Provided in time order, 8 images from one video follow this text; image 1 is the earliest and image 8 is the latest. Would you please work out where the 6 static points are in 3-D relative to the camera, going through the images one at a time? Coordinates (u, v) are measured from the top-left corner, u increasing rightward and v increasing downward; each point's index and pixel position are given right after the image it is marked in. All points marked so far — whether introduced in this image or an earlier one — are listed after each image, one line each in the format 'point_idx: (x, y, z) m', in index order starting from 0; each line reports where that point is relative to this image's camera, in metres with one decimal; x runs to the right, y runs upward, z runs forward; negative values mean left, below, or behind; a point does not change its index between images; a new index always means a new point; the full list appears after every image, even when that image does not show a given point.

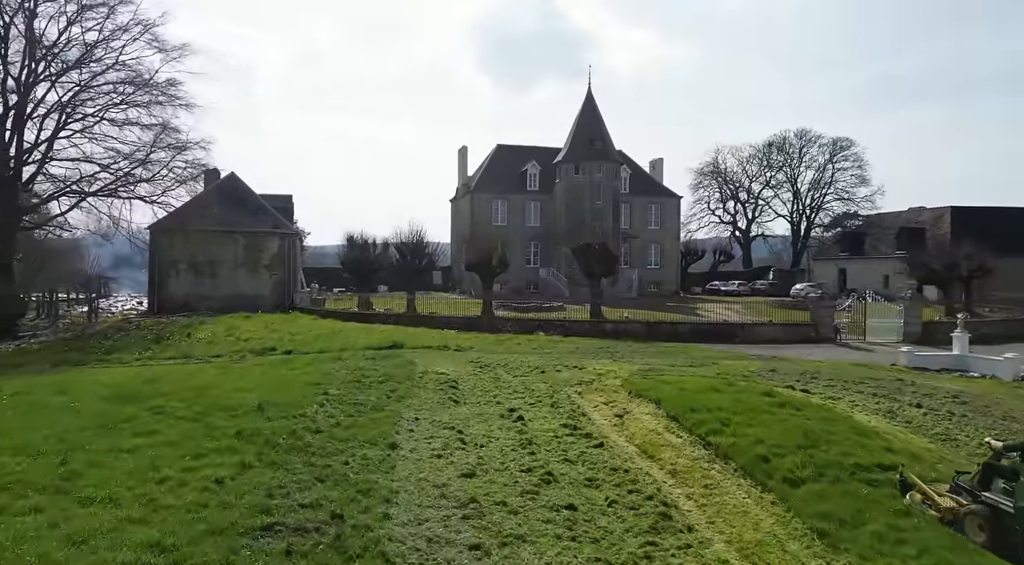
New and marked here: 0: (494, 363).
0: (-0.4, -2.0, +16.3) m
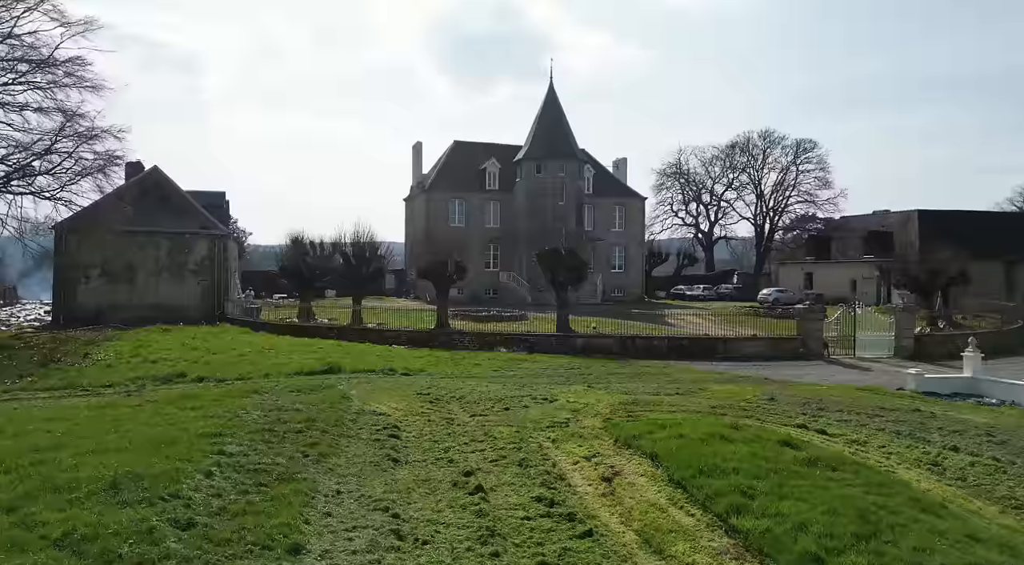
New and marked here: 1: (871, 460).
0: (-1.3, -2.3, +13.5) m
1: (+5.2, -2.6, +9.7) m
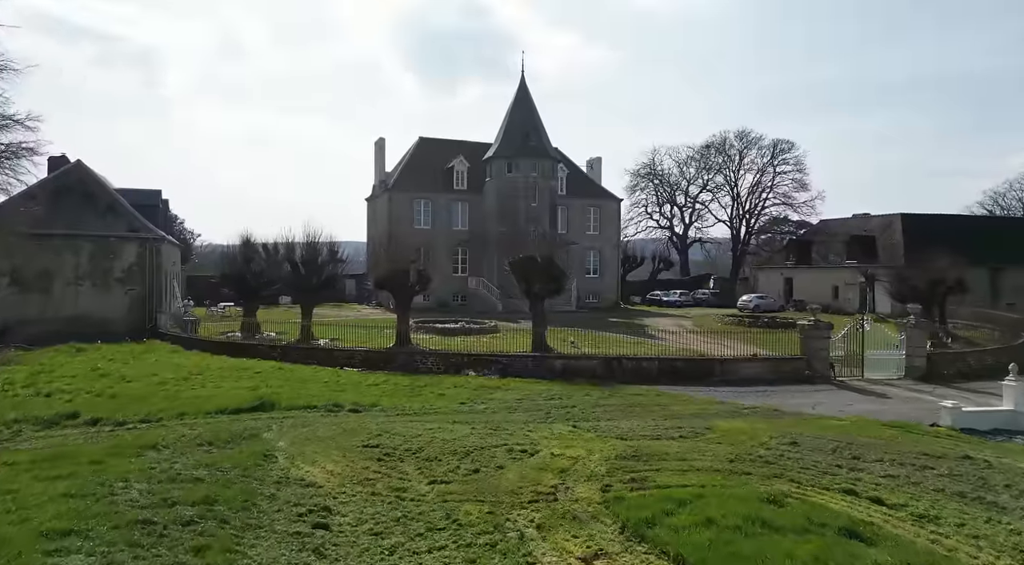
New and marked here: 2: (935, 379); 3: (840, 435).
0: (-1.8, -2.6, +10.8) m
1: (+4.9, -2.9, +7.2) m
2: (+12.4, -2.8, +19.6) m
3: (+6.3, -2.9, +12.9) m
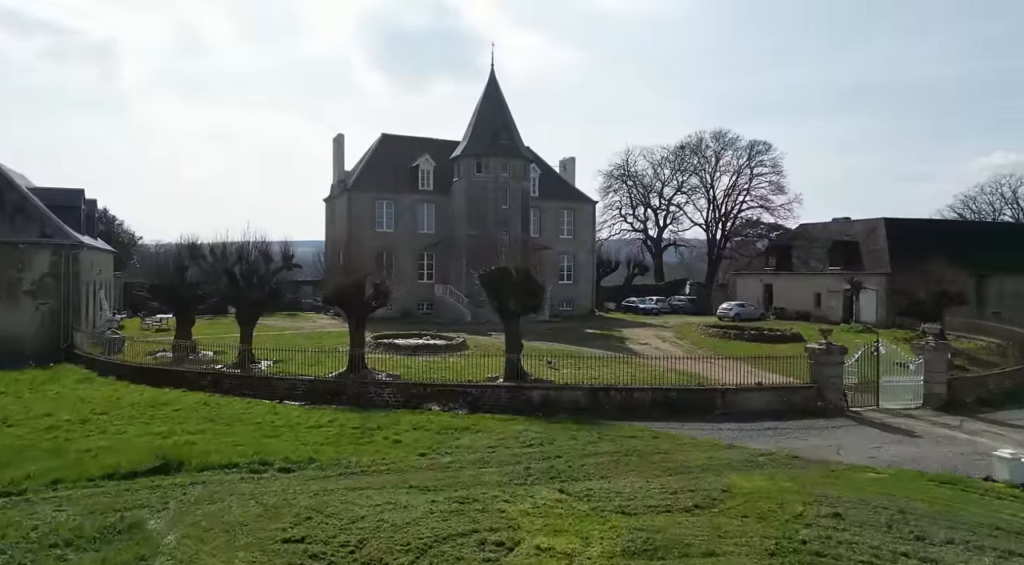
0: (-2.1, -3.1, +8.0) m
1: (+4.7, -3.4, +4.8) m
2: (+11.6, -3.3, +17.5) m
3: (+5.9, -3.4, +10.6) m
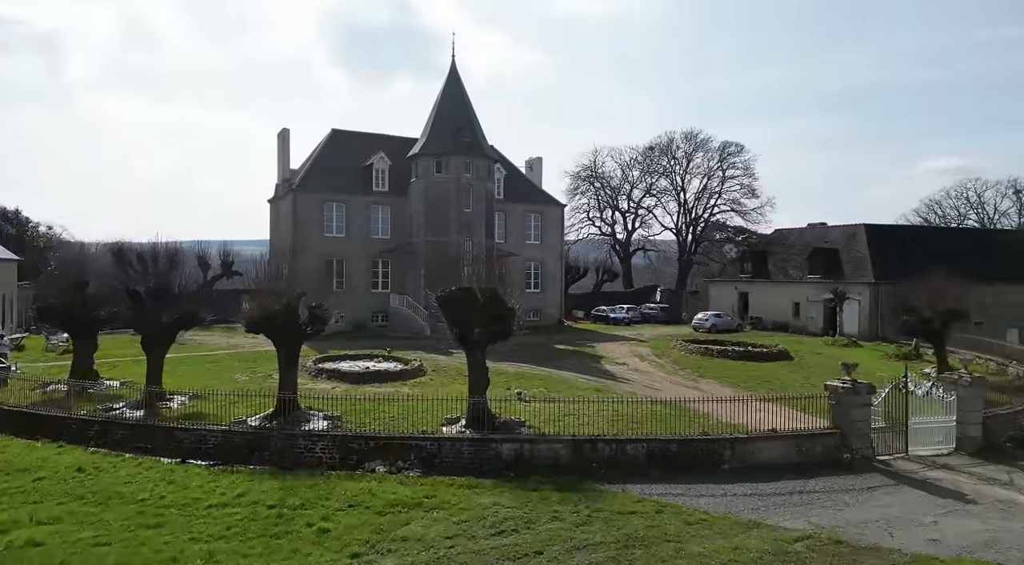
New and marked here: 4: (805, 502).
0: (-2.4, -3.6, +4.8) m
1: (+4.6, -3.9, +2.0) m
2: (+10.8, -3.8, +15.0) m
3: (+5.5, -3.9, +7.8) m
4: (+5.1, -3.8, +11.5) m
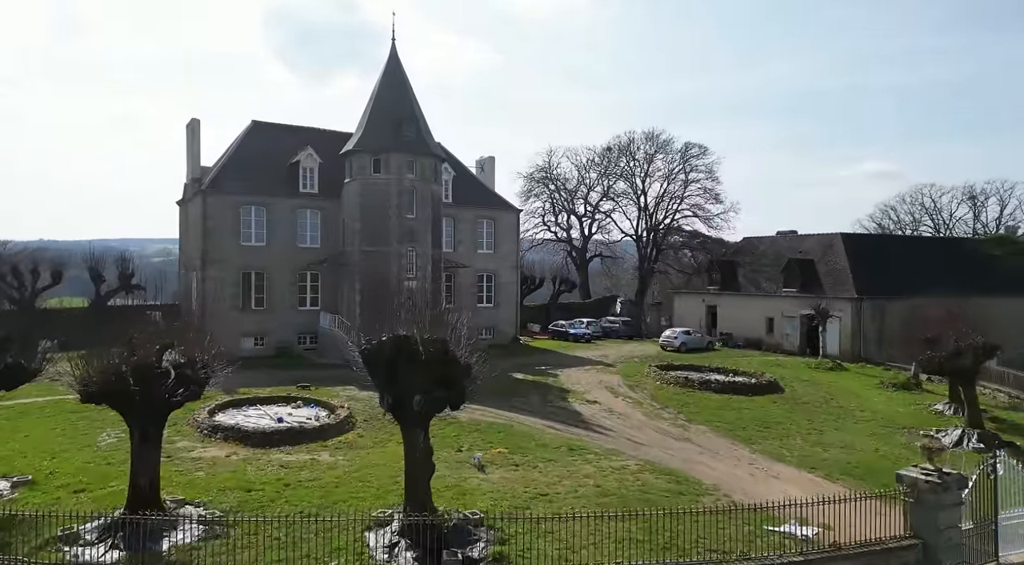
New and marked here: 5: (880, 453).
0: (-2.3, -4.4, +0.3) m
1: (+4.9, -4.7, -2.0) m
2: (+10.1, -4.6, +11.5) m
3: (+5.3, -4.7, +3.8) m
4: (+4.6, -4.6, +7.5) m
5: (+9.5, -4.4, +17.3) m
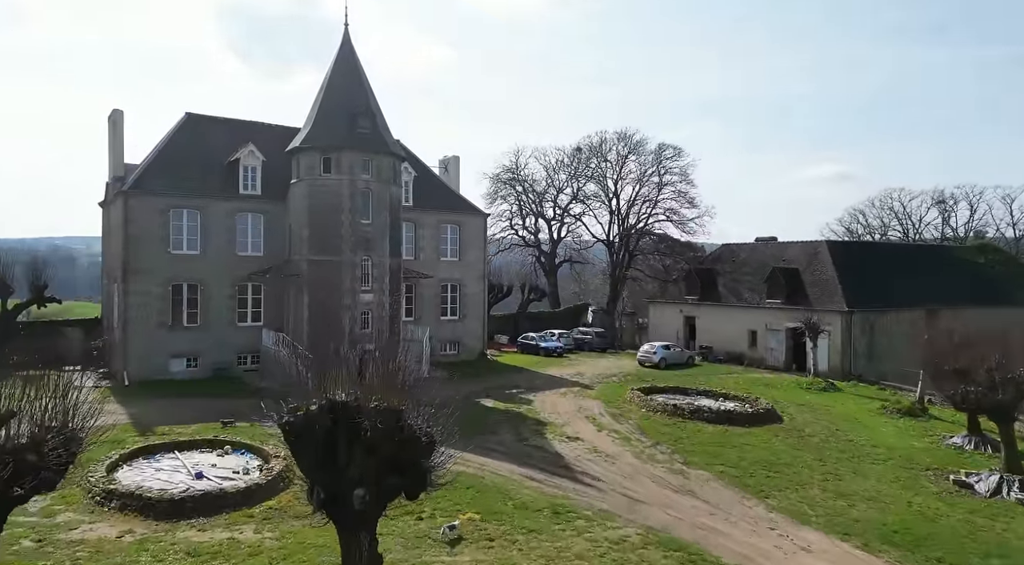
0: (-1.9, -5.0, -2.9) m
1: (+5.4, -5.3, -4.8) m
2: (+9.8, -5.2, +9.0) m
3: (+5.4, -5.3, +1.1) m
4: (+4.5, -5.2, +4.8) m
5: (+8.9, -5.0, +14.8) m
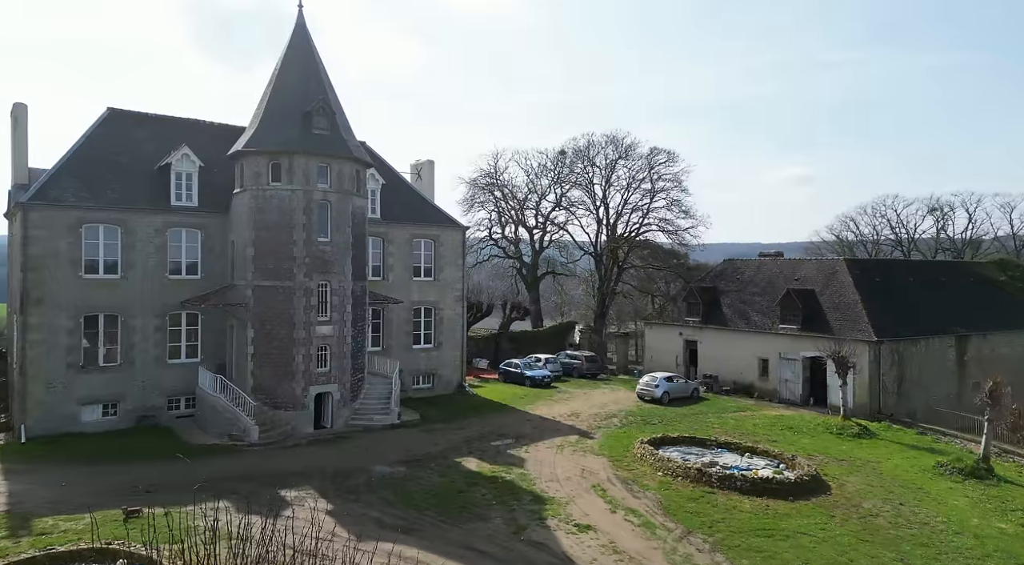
0: (-1.2, -6.1, -7.2) m
1: (+6.2, -6.4, -8.8) m
2: (+10.0, -6.3, +5.1) m
3: (+6.0, -6.4, -2.9) m
4: (+5.0, -6.2, +0.7) m
5: (+8.9, -6.1, +10.9) m
